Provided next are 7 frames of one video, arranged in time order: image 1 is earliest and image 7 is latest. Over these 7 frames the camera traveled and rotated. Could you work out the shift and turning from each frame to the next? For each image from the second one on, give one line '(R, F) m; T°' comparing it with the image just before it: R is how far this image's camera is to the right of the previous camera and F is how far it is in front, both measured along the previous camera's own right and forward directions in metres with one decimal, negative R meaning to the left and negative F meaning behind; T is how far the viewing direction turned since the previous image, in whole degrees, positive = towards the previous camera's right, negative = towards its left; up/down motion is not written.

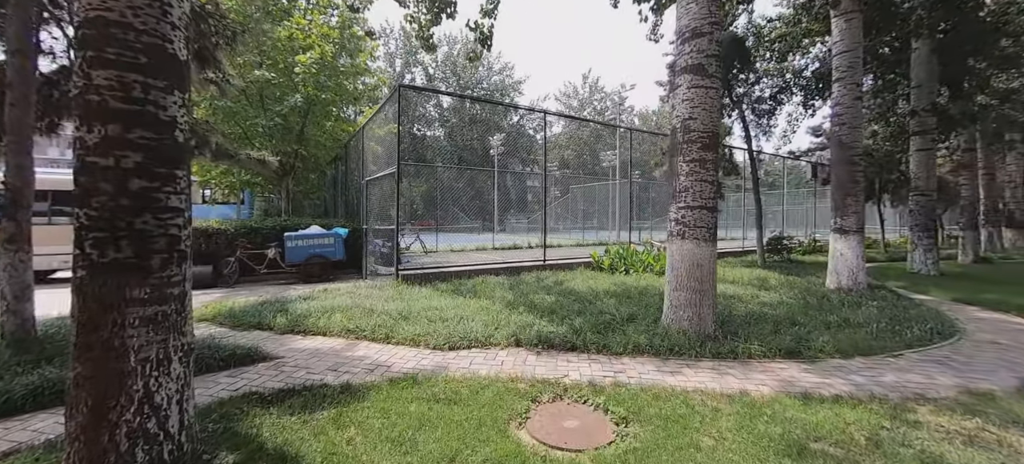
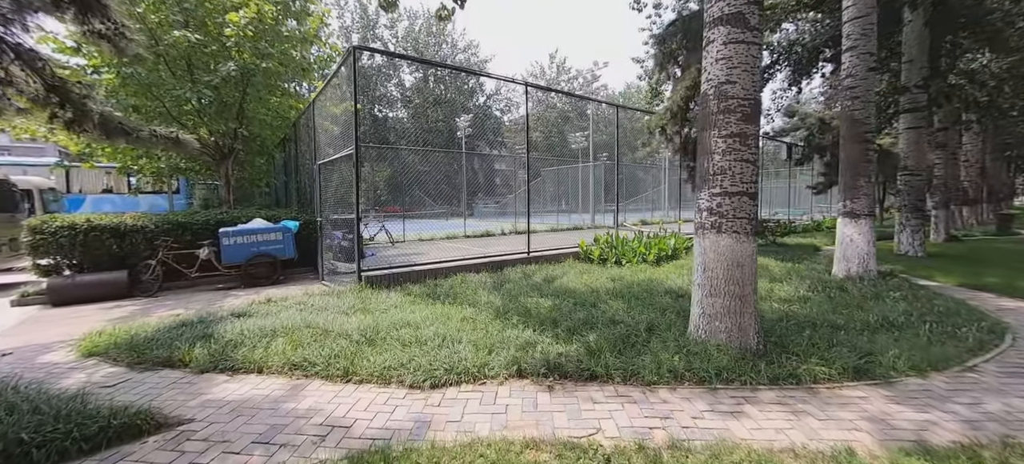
(-0.2, +0.9) m; +5°
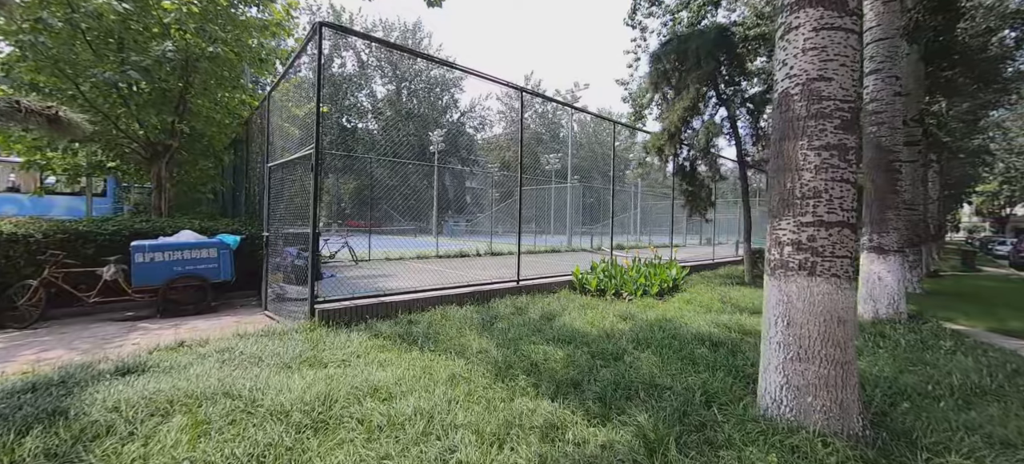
(-0.3, +0.9) m; +5°
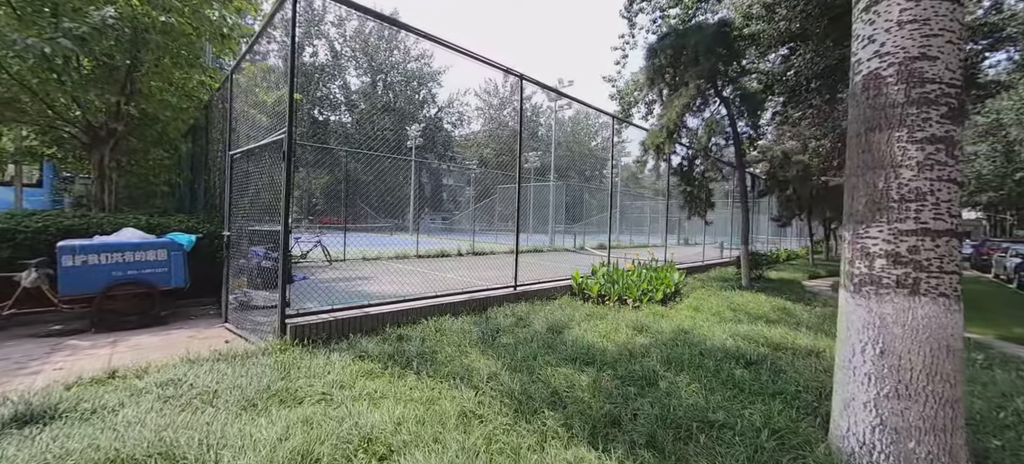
(-0.3, +0.5) m; +4°
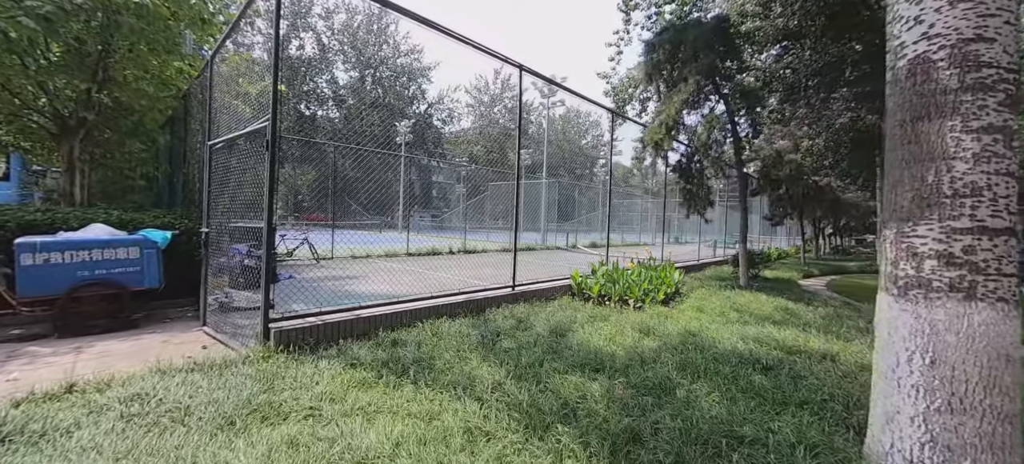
(-0.1, +0.2) m; +2°
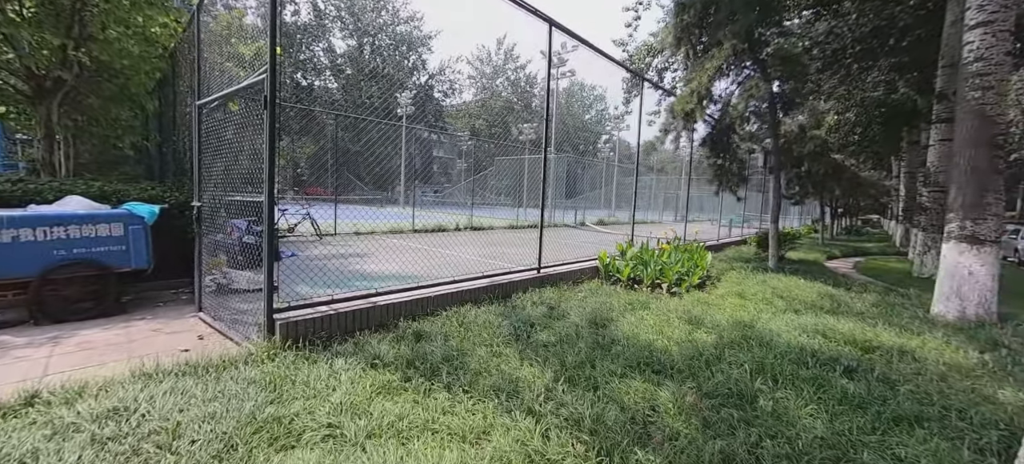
(-0.3, +0.5) m; 0°
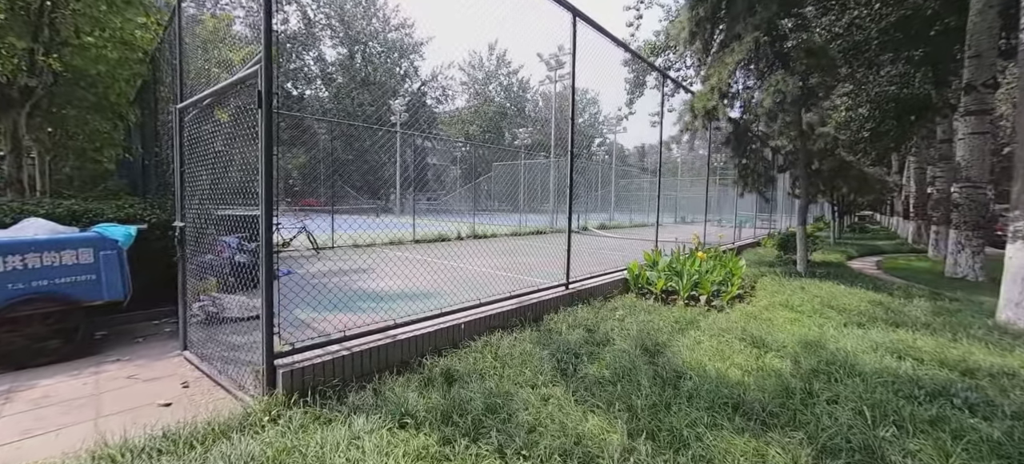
(-0.3, +0.5) m; +1°
